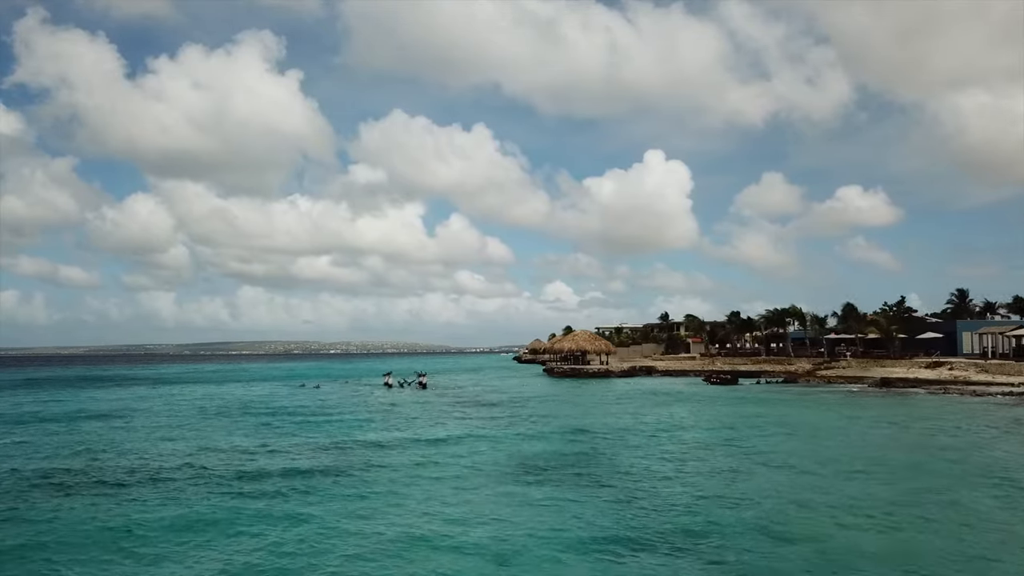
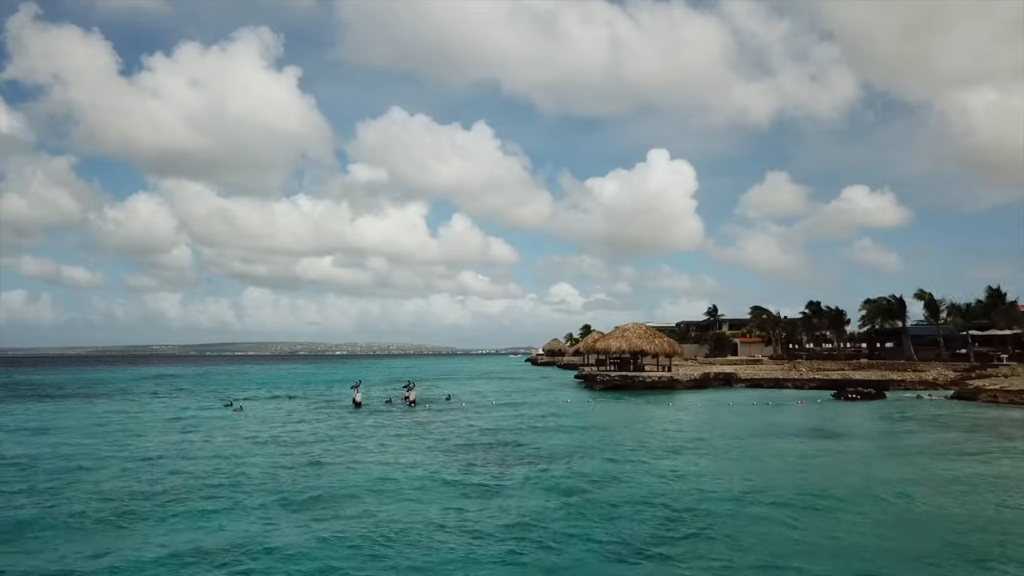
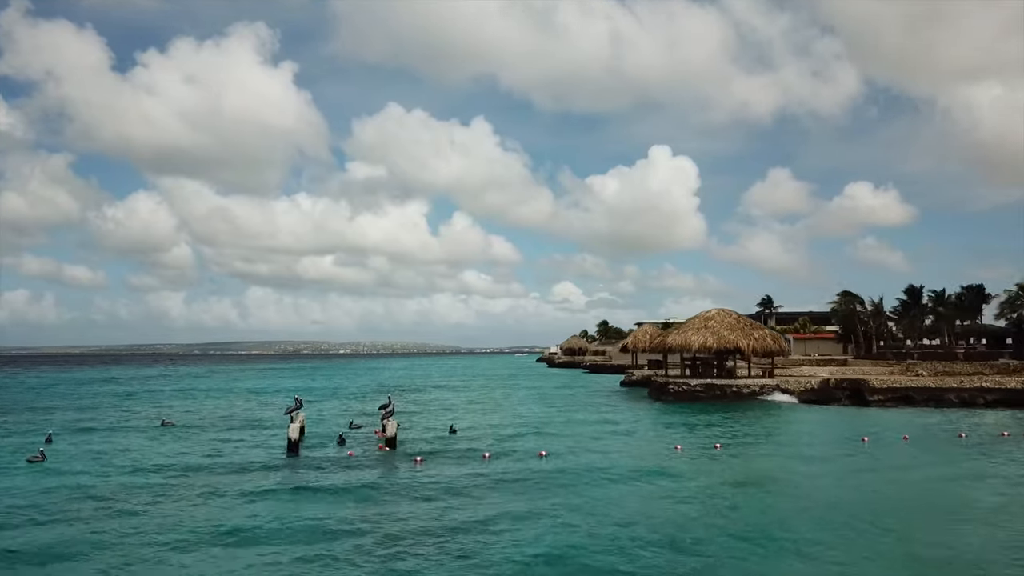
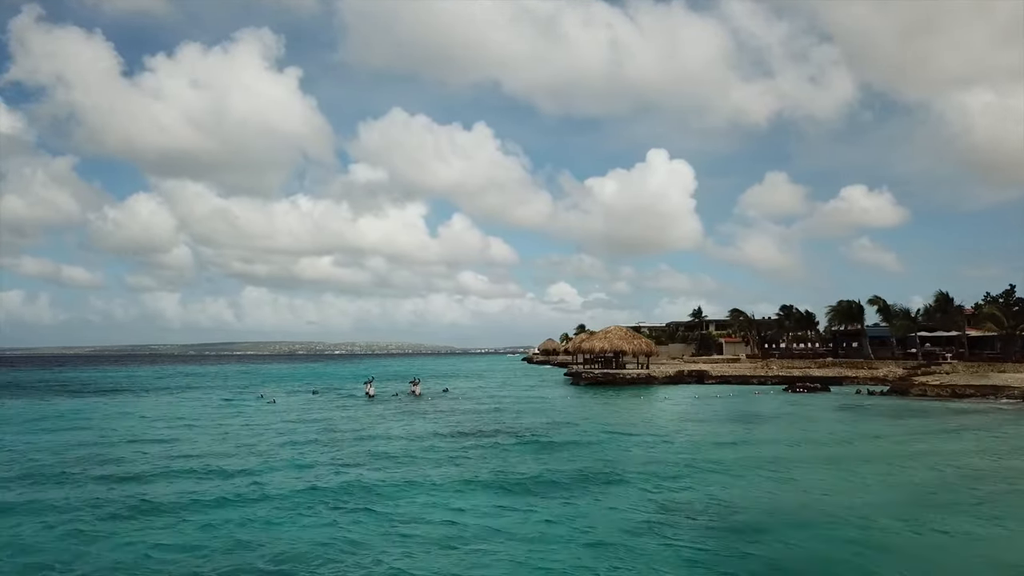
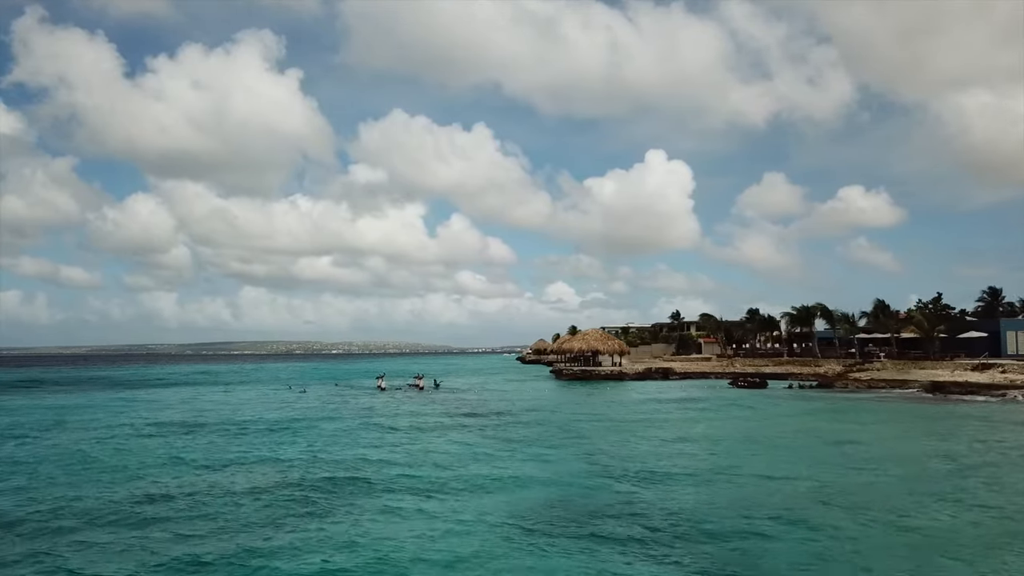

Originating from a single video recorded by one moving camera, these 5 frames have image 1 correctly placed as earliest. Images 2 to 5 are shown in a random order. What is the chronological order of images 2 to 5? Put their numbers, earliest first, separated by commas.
5, 4, 2, 3
